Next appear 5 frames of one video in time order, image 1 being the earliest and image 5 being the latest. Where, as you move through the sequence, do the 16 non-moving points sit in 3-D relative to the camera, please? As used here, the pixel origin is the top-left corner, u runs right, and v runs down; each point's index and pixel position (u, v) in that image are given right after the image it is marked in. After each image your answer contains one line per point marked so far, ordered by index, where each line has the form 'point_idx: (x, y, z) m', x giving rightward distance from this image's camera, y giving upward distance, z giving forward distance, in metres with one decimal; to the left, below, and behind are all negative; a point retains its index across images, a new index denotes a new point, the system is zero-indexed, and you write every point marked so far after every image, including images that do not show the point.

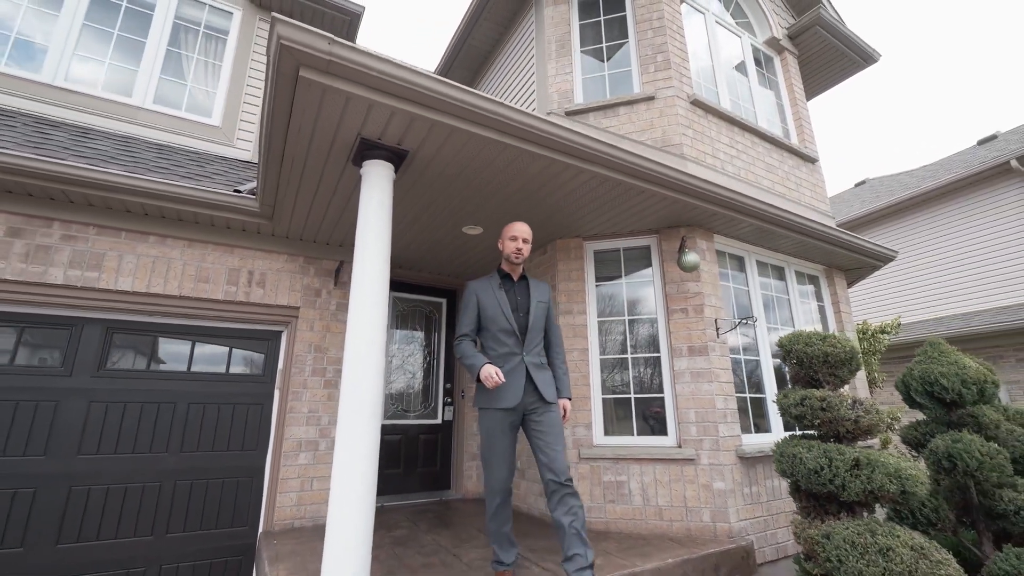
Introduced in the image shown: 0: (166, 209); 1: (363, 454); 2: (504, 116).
0: (-2.6, +0.6, +3.5) m
1: (-0.7, -0.8, +2.2) m
2: (-0.1, +0.9, +2.5) m
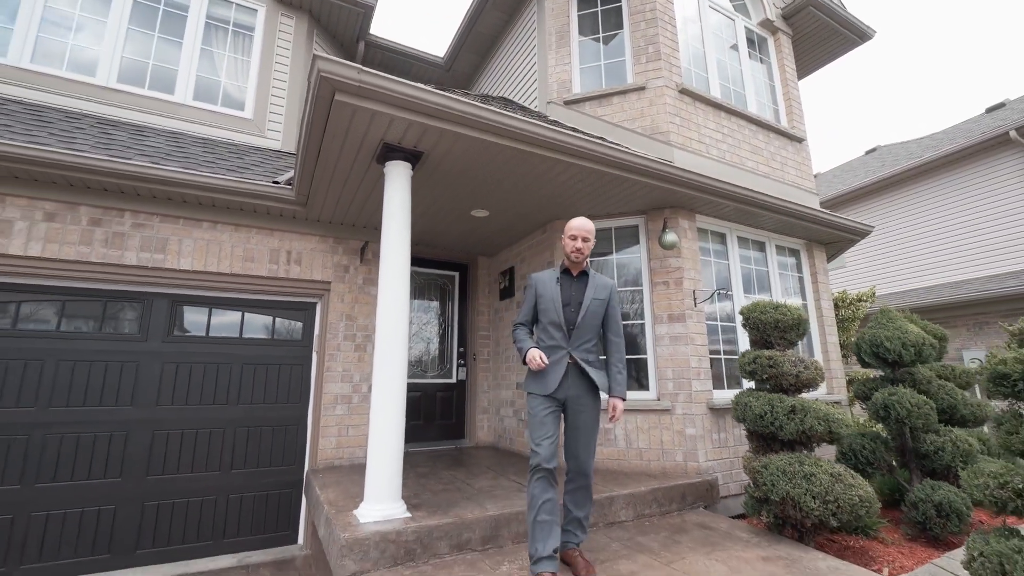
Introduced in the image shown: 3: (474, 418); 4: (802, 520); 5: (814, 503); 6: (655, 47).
0: (-2.6, +0.8, +4.0) m
1: (-0.7, -0.7, +2.8) m
2: (-0.1, +1.1, +3.0) m
3: (-0.4, -1.5, +5.3) m
4: (+1.8, -1.4, +2.8) m
5: (+1.8, -1.2, +2.7) m
6: (+1.4, +2.4, +4.6) m
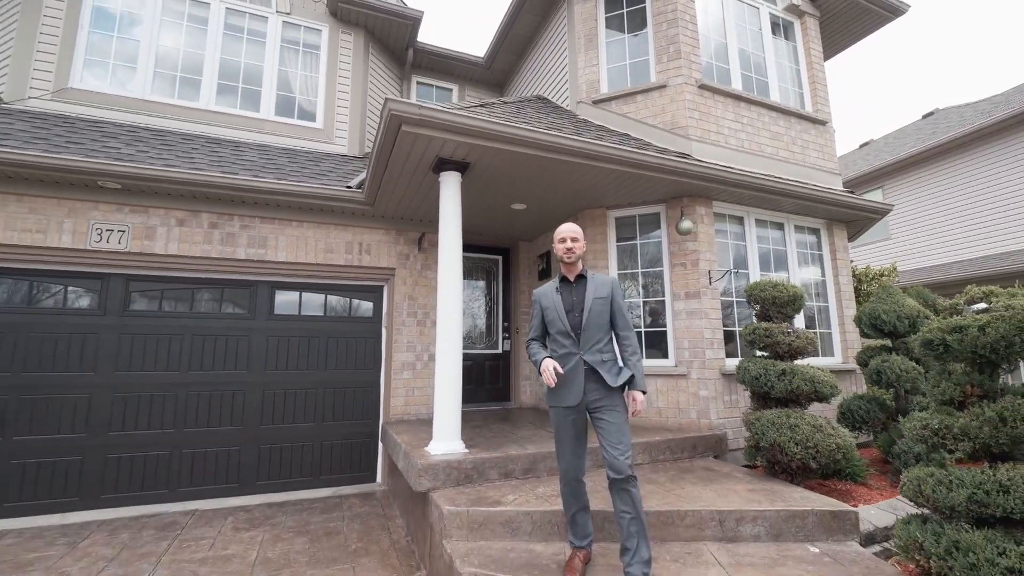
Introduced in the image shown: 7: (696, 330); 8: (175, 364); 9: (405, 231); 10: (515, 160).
0: (-2.2, +0.9, +4.9) m
1: (-0.5, -0.6, +3.6) m
2: (+0.1, +1.2, +3.6) m
3: (+0.1, -1.2, +6.0) m
4: (+2.0, -1.3, +3.4) m
5: (+2.0, -1.1, +3.3) m
6: (+1.8, +2.6, +5.0) m
7: (+1.8, -0.4, +4.5) m
8: (-3.3, -0.8, +4.6) m
9: (-1.3, +0.7, +5.5) m
10: (0.0, +1.0, +3.8) m
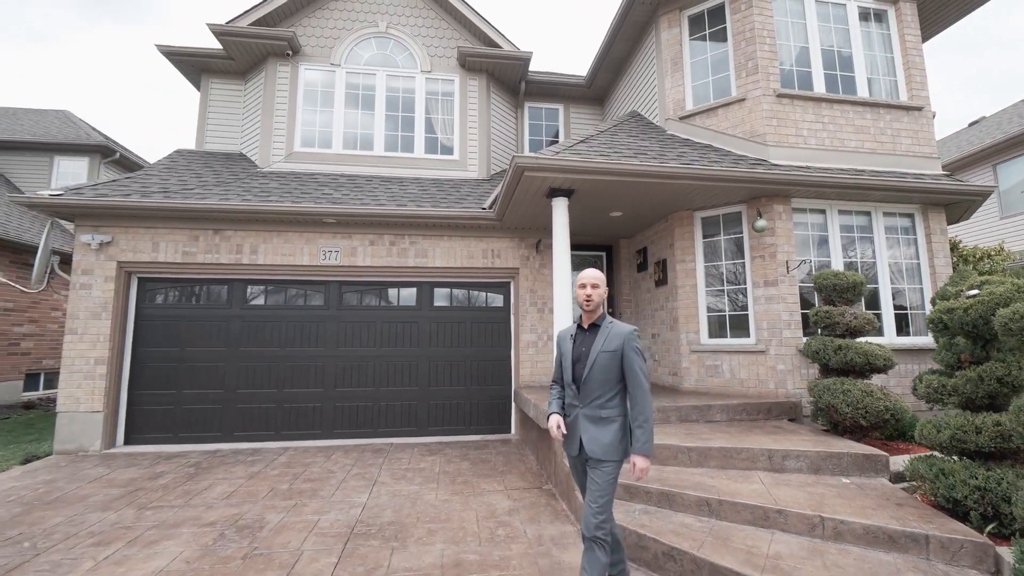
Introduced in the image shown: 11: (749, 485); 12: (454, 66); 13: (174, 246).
0: (-0.9, +0.9, +6.5) m
1: (+0.6, -0.6, +4.9) m
2: (+1.1, +1.2, +4.7) m
3: (+1.7, -1.1, +7.2) m
4: (+2.9, -1.2, +4.1) m
5: (+2.9, -1.0, +4.0) m
6: (+2.9, +2.7, +5.7) m
7: (+2.9, -0.3, +5.2) m
8: (-2.0, -0.8, +6.6) m
9: (+0.2, +0.8, +6.9) m
10: (+1.0, +1.1, +5.0) m
11: (+1.8, -1.5, +3.5) m
12: (-1.0, +3.7, +7.9) m
13: (-4.6, +0.6, +6.3) m
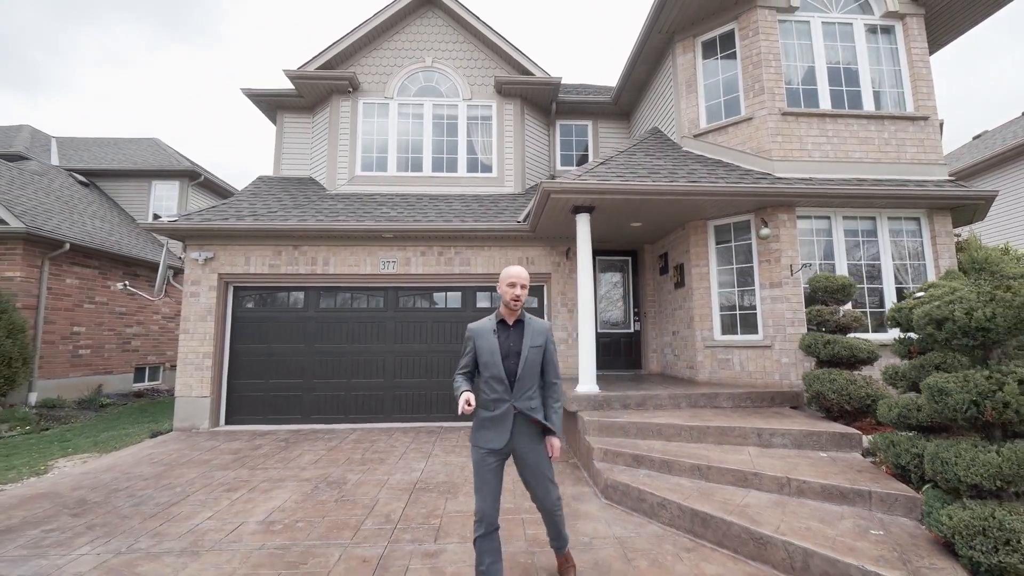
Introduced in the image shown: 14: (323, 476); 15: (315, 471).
0: (-0.4, +0.9, +7.5) m
1: (+0.9, -0.6, +5.7) m
2: (+1.4, +1.2, +5.5) m
3: (+2.3, -1.1, +7.9) m
4: (+3.2, -1.2, +4.7) m
5: (+3.2, -1.1, +4.6) m
6: (+3.3, +2.7, +6.2) m
7: (+3.3, -0.3, +5.8) m
8: (-1.4, -0.9, +7.7) m
9: (+0.7, +0.7, +7.8) m
10: (+1.4, +1.1, +5.7) m
11: (+2.0, -1.5, +4.2) m
12: (-0.4, +3.7, +8.8) m
13: (-4.1, +0.5, +7.6) m
14: (-2.0, -2.0, +5.1) m
15: (-2.2, -2.1, +5.2) m
